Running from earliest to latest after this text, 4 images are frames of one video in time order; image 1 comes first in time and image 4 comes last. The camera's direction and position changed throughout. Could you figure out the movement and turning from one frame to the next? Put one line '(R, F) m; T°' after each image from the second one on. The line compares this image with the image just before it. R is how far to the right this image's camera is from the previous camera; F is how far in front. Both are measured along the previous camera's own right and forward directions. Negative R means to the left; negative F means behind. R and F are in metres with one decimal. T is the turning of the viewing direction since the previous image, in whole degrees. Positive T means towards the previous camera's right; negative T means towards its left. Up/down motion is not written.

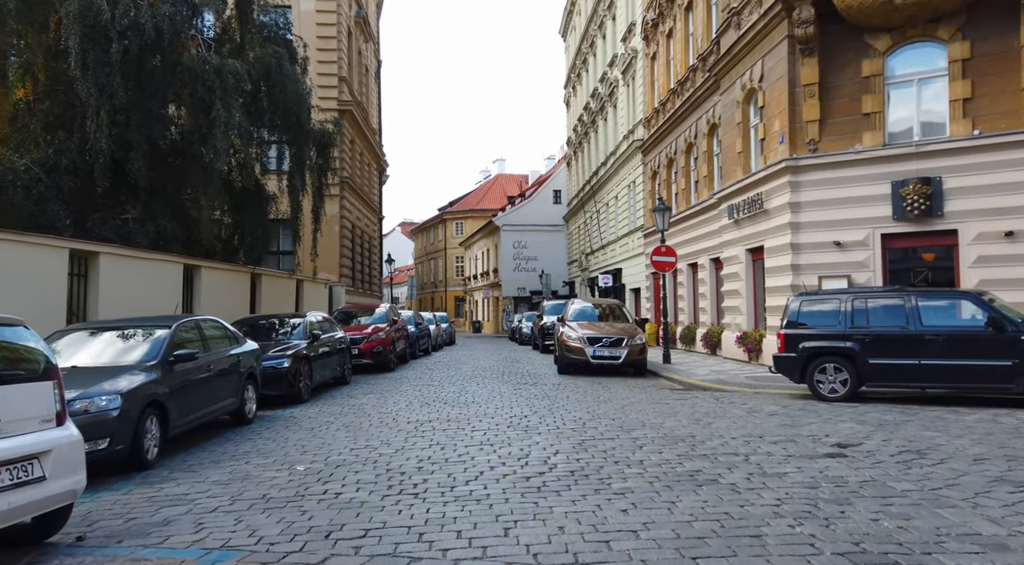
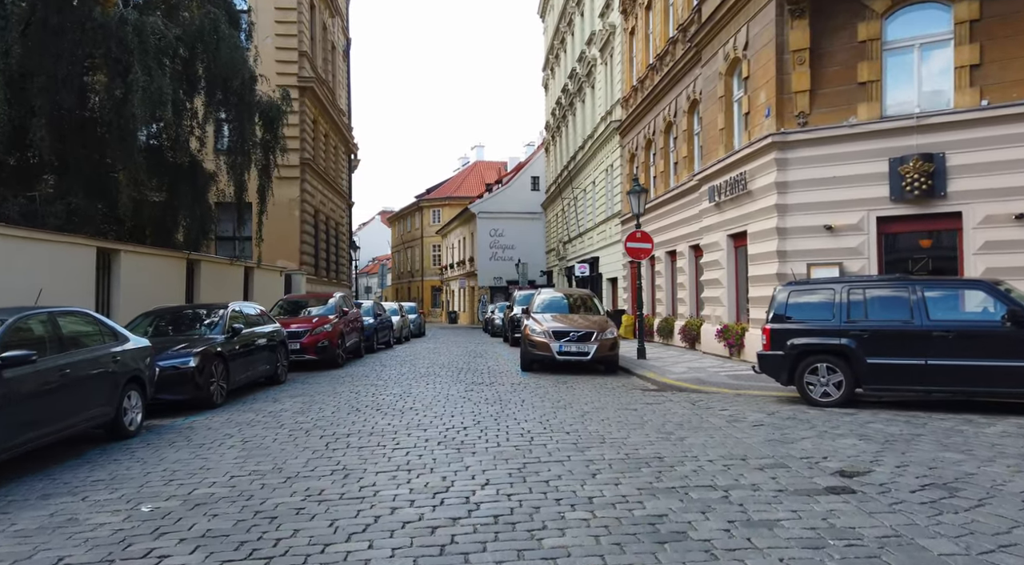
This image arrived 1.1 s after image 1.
(+0.5, +1.6) m; +1°
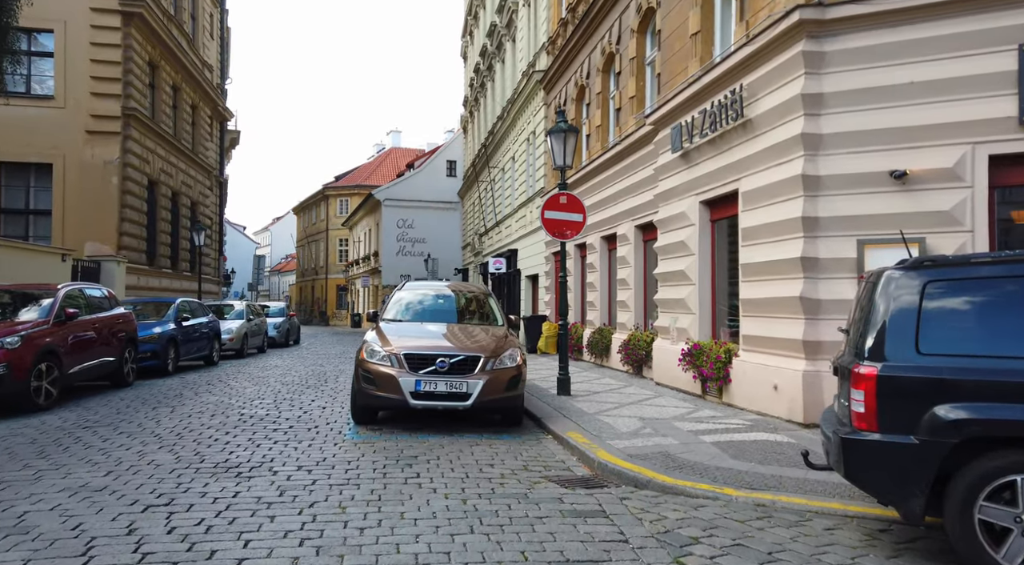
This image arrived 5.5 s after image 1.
(+1.2, +6.4) m; +5°
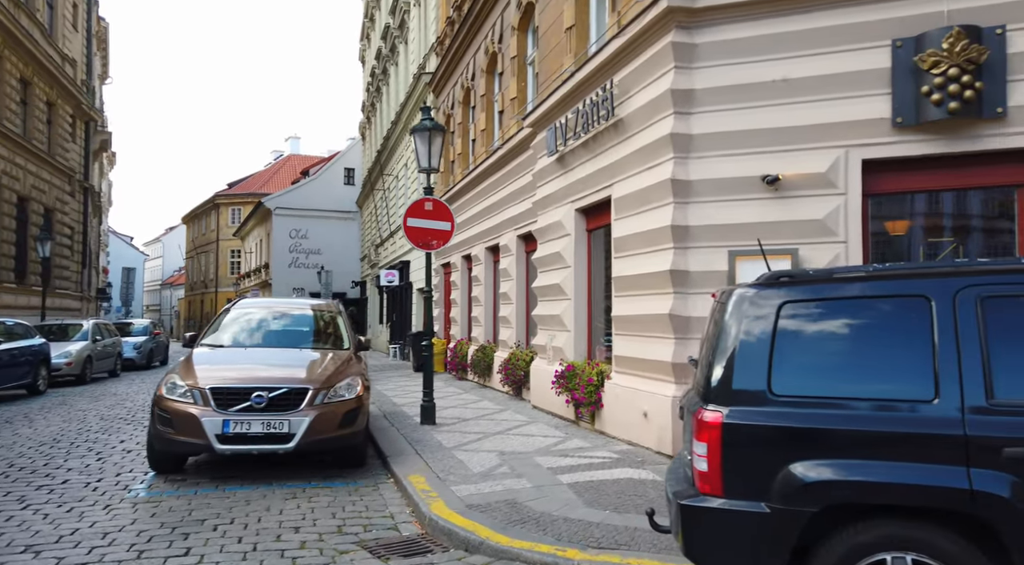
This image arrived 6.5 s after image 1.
(+0.7, +1.0) m; +7°
